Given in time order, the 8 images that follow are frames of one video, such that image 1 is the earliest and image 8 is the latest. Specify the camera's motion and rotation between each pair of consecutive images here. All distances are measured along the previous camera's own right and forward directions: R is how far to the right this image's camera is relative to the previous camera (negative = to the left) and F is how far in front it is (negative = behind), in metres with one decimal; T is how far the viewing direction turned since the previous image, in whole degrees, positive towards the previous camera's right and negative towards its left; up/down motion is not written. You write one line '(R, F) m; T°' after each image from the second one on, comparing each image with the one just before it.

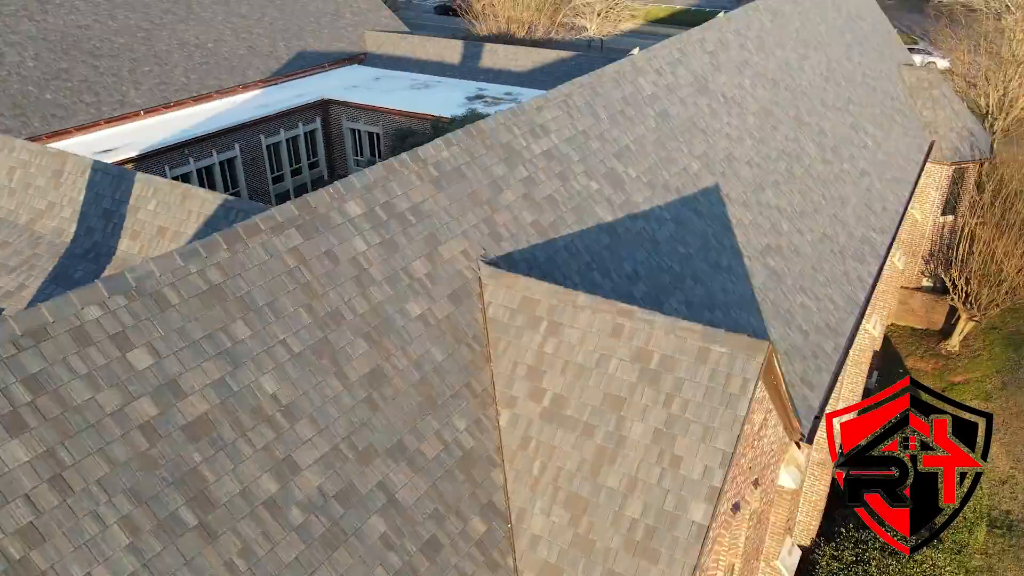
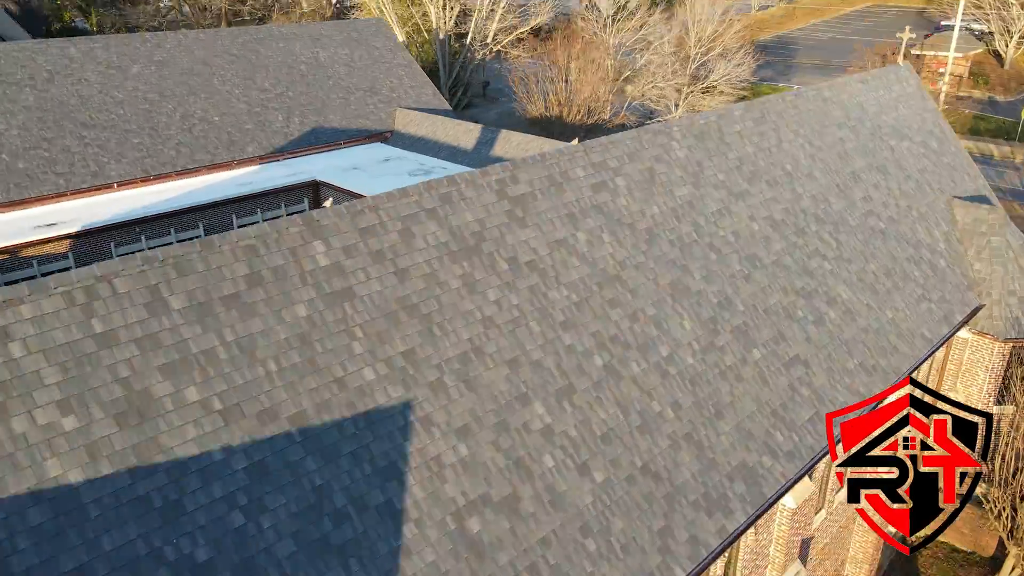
(+6.2, +4.0) m; -12°
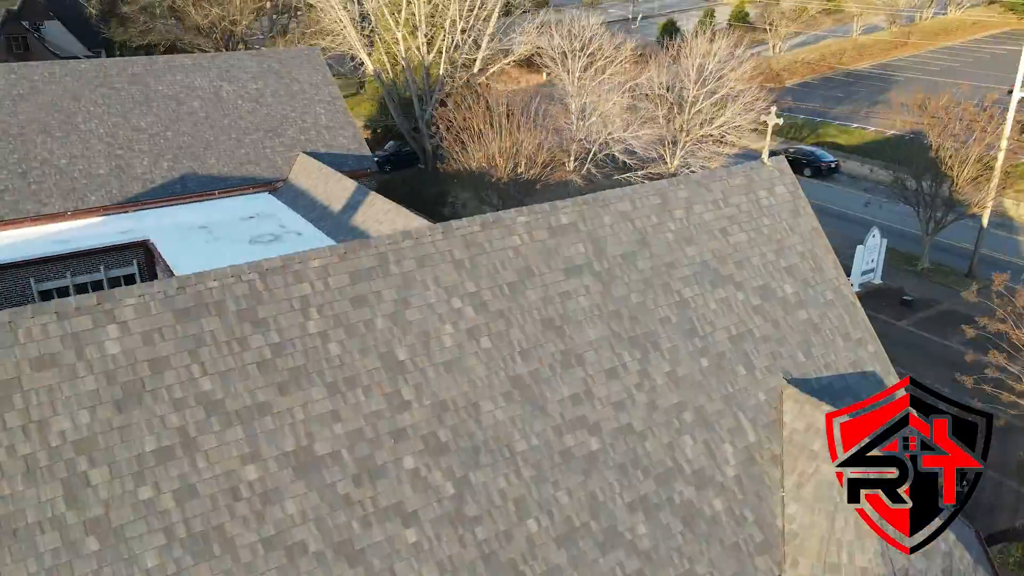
(+8.4, +6.0) m; -9°
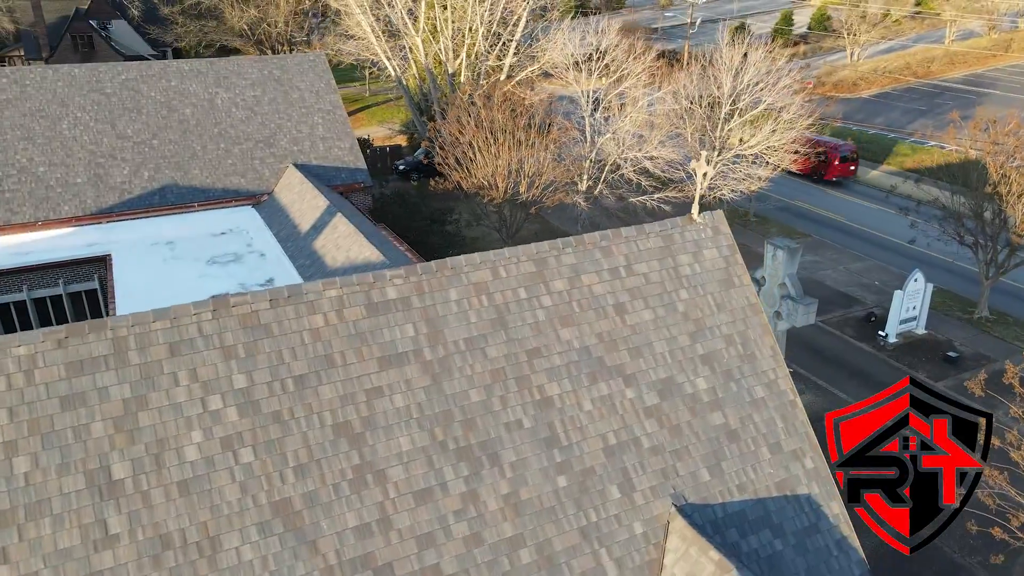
(+3.2, +2.4) m; -6°
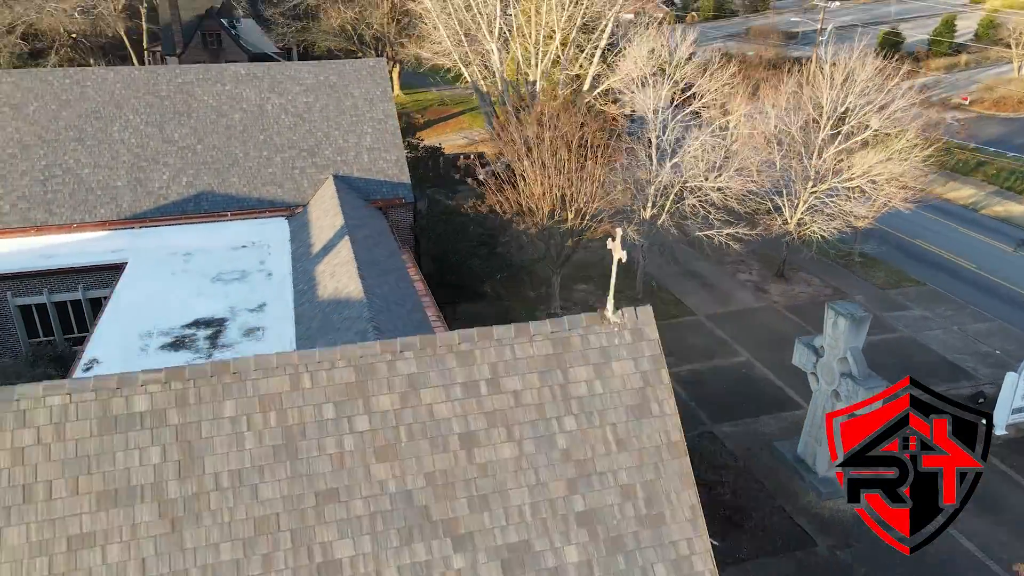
(+3.1, +2.8) m; -10°
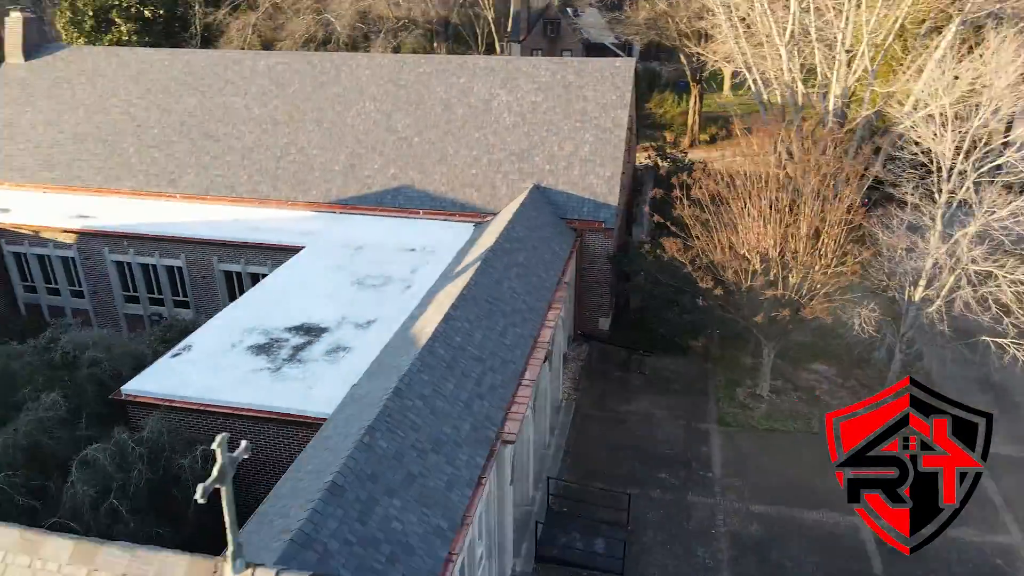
(+4.3, +4.9) m; -26°
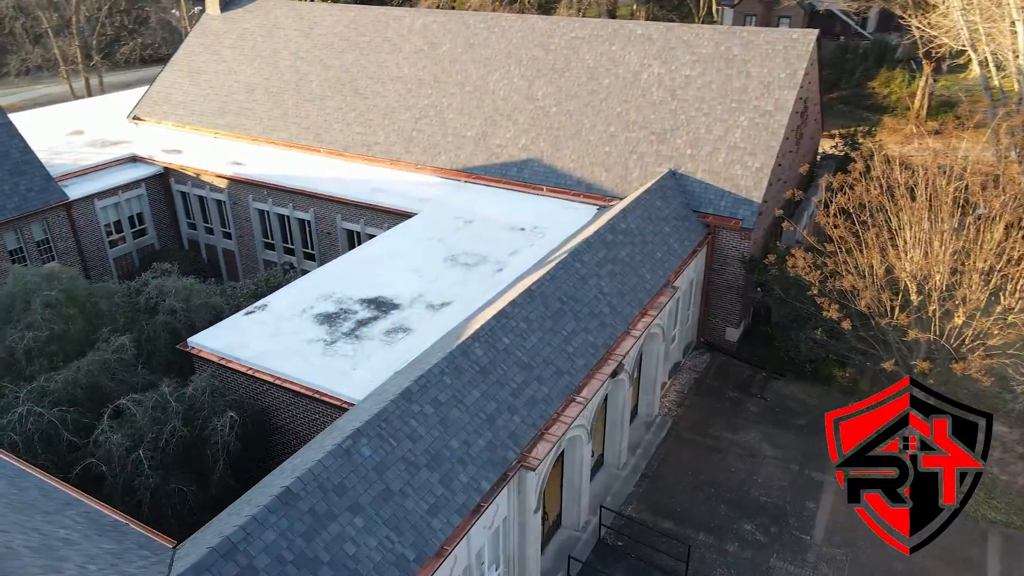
(+2.5, +2.1) m; -15°
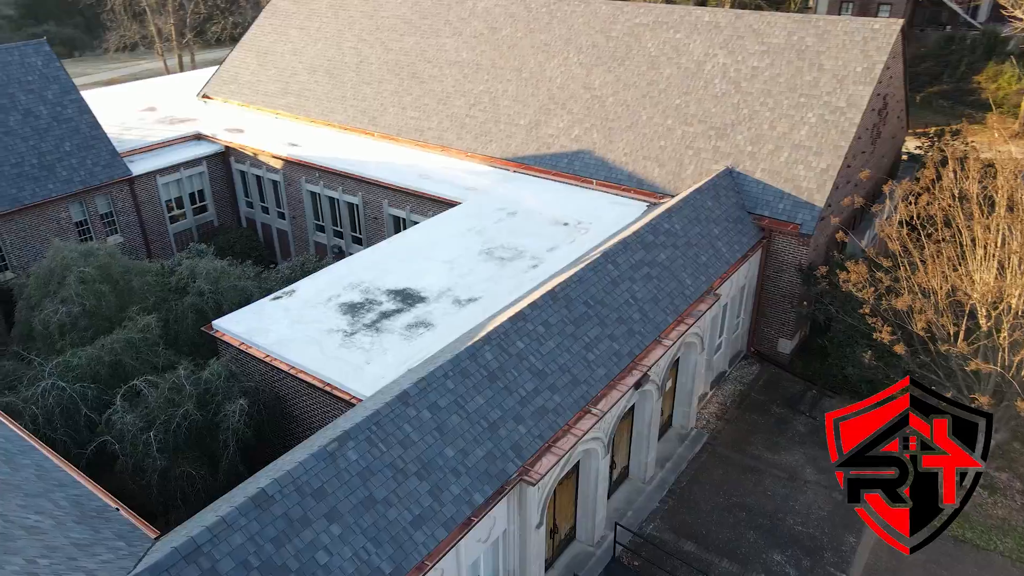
(+1.1, +0.7) m; -6°
